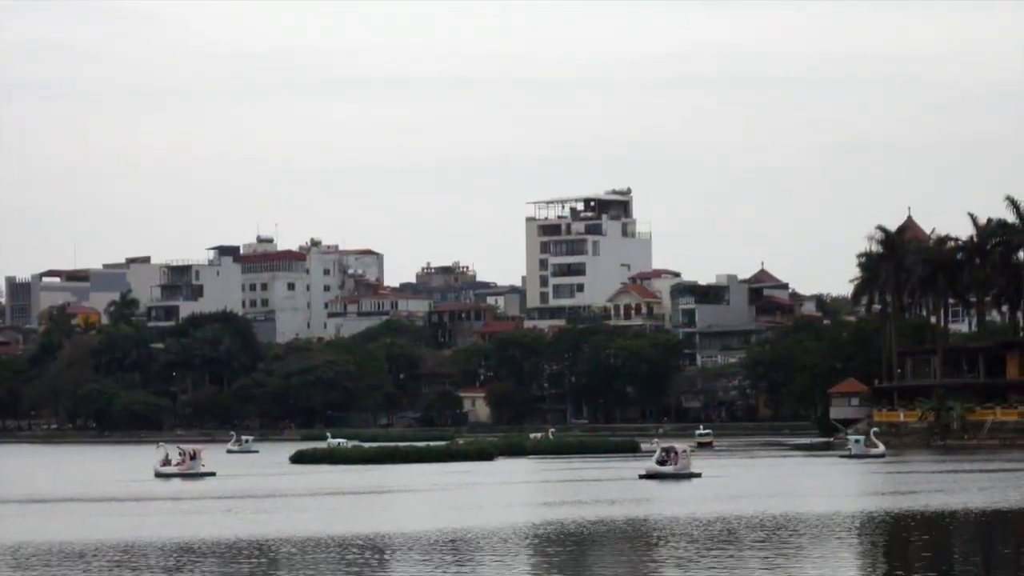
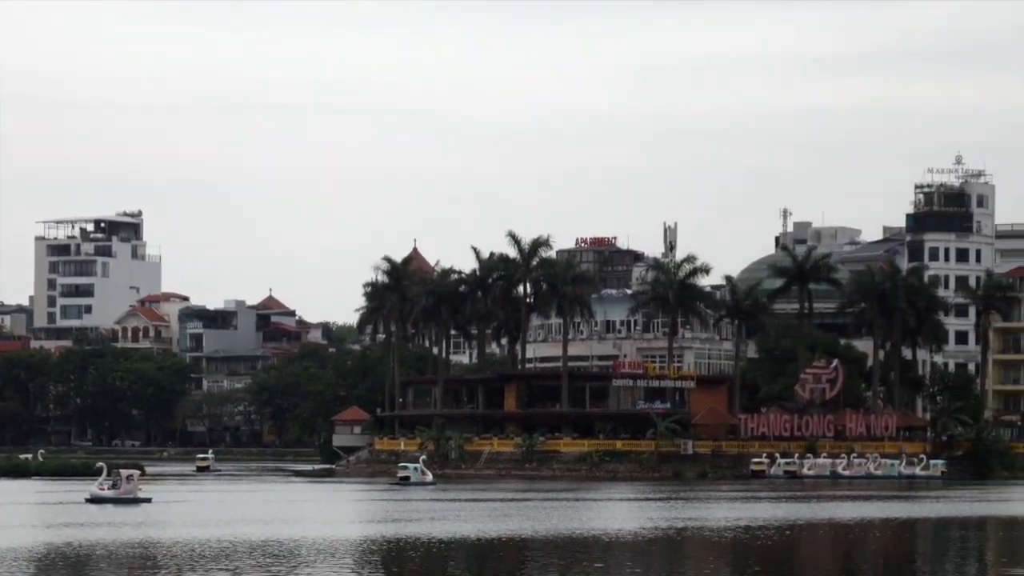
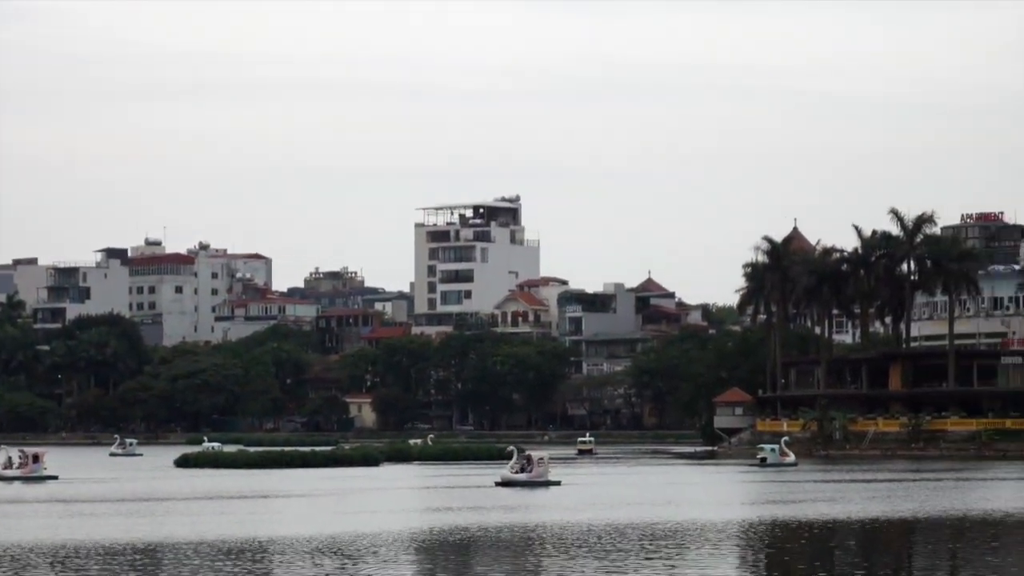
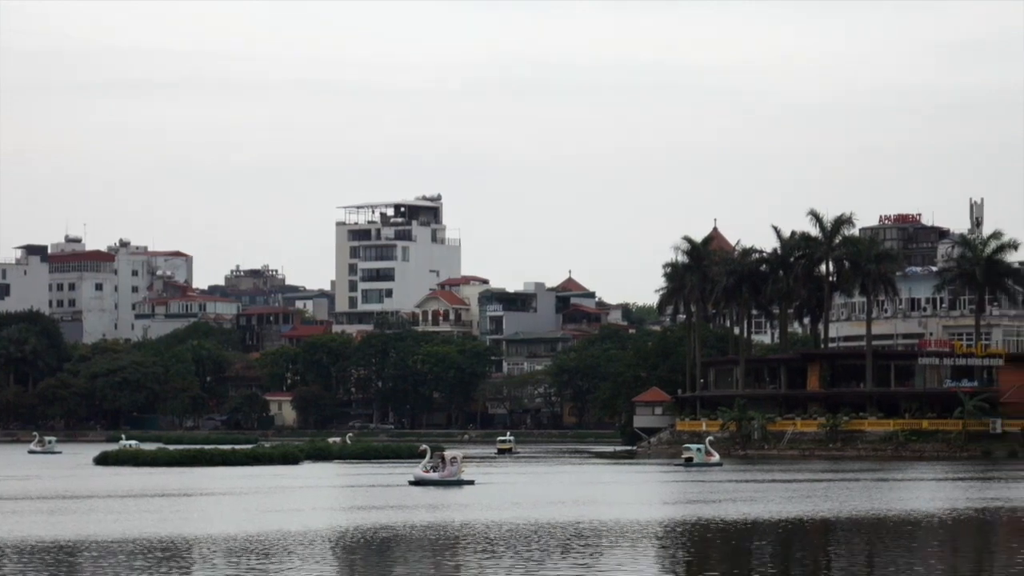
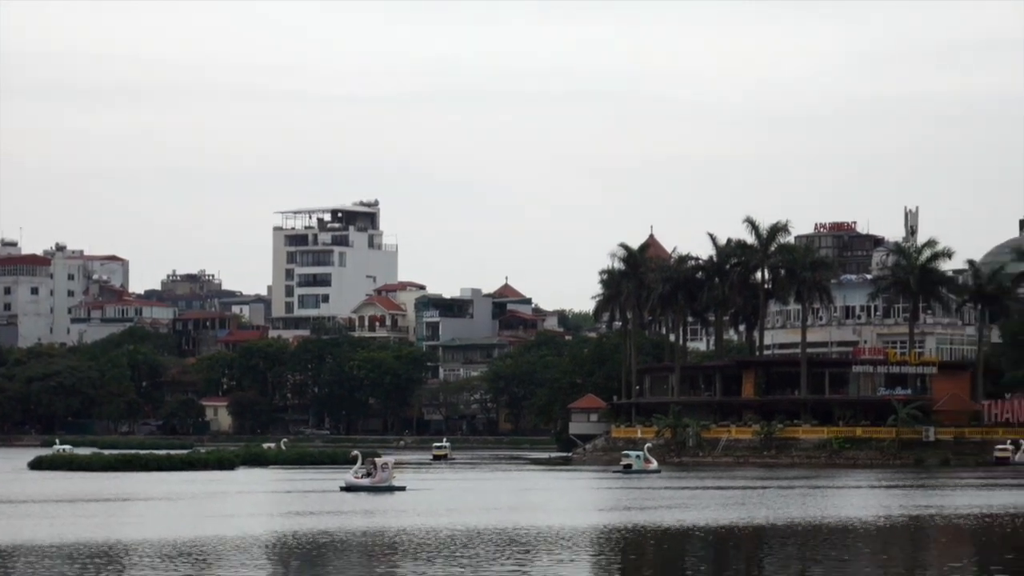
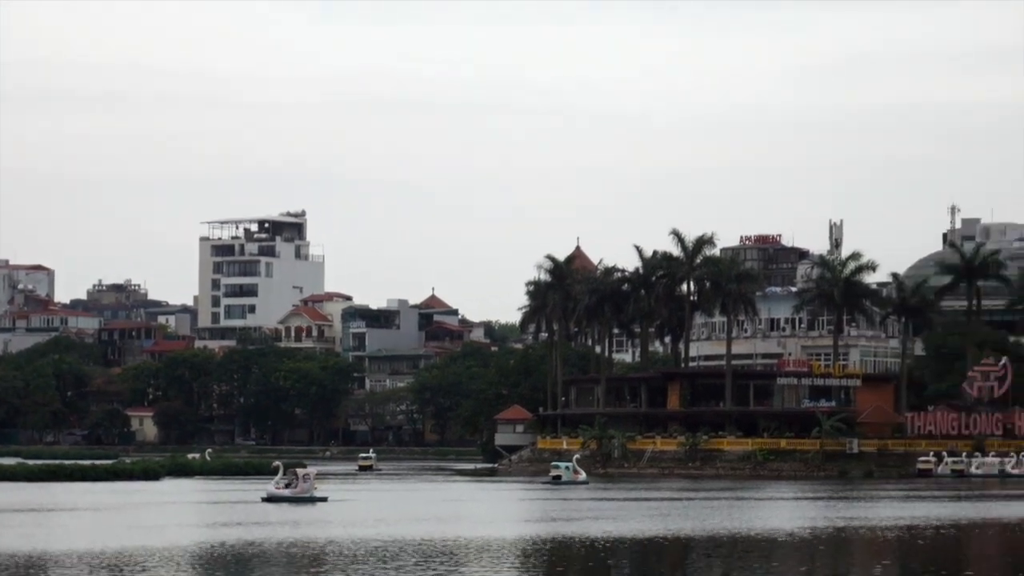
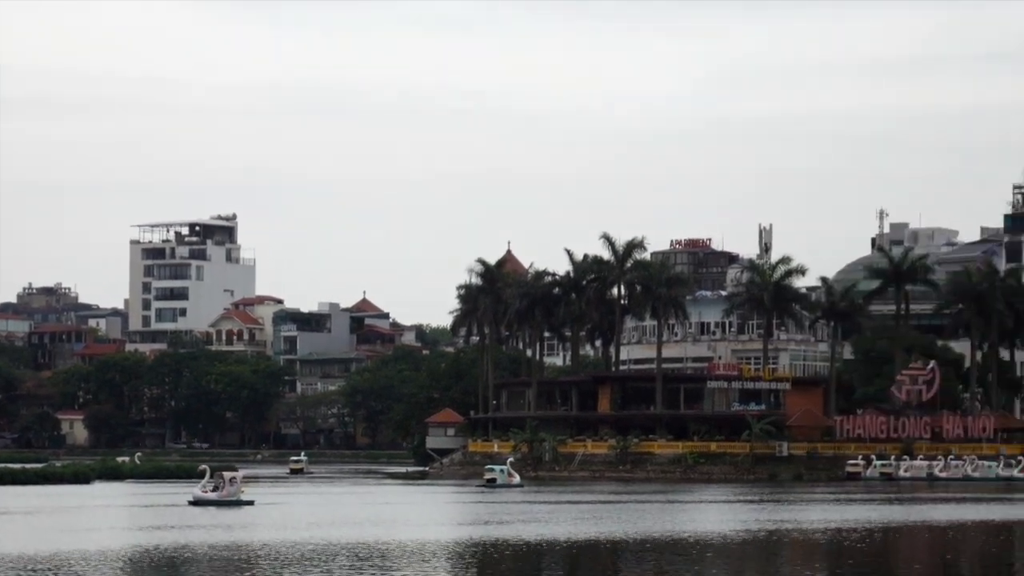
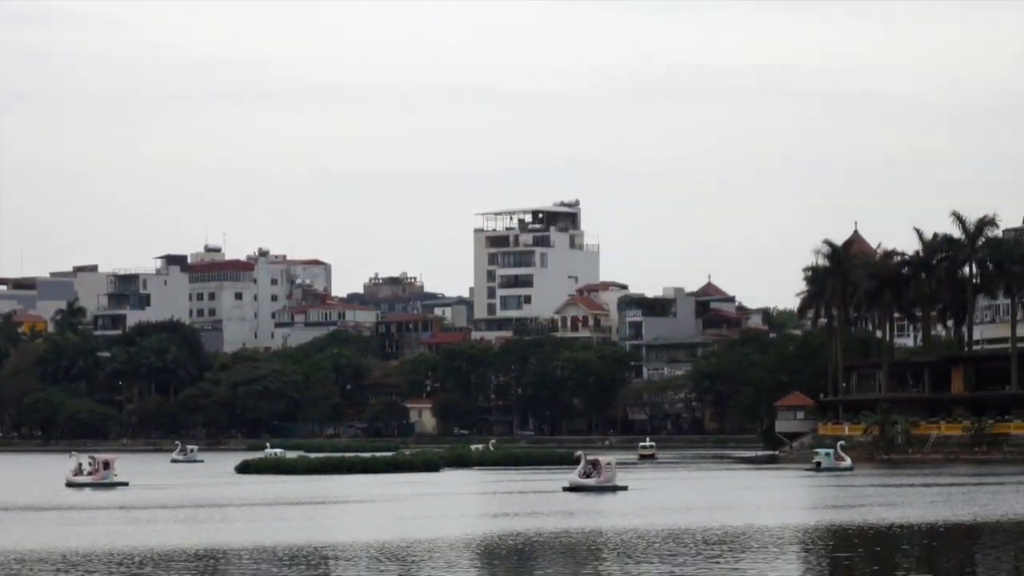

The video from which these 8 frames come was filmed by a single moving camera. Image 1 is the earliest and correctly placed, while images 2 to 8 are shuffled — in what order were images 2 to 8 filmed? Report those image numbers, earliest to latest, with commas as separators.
8, 3, 4, 5, 6, 7, 2
